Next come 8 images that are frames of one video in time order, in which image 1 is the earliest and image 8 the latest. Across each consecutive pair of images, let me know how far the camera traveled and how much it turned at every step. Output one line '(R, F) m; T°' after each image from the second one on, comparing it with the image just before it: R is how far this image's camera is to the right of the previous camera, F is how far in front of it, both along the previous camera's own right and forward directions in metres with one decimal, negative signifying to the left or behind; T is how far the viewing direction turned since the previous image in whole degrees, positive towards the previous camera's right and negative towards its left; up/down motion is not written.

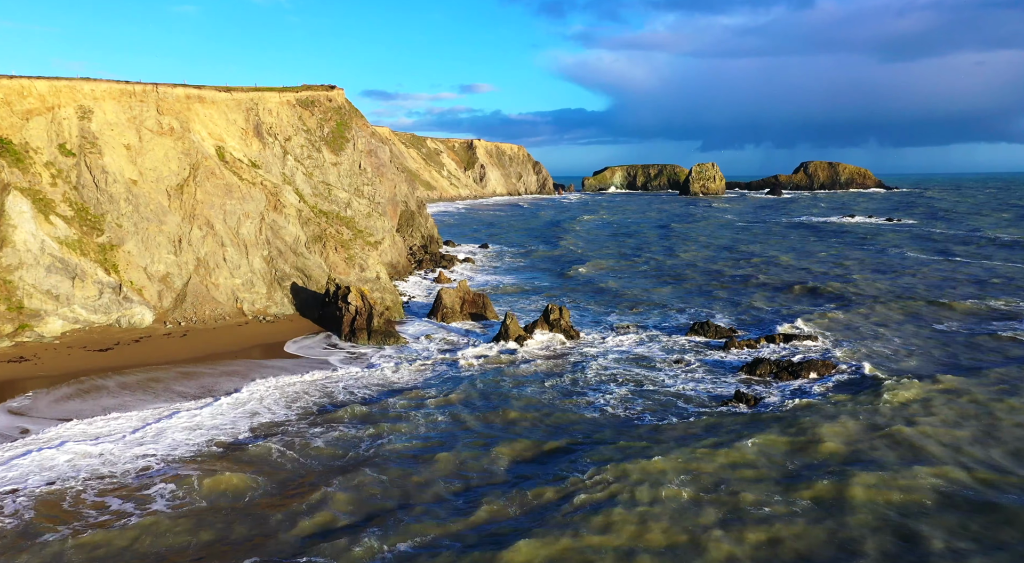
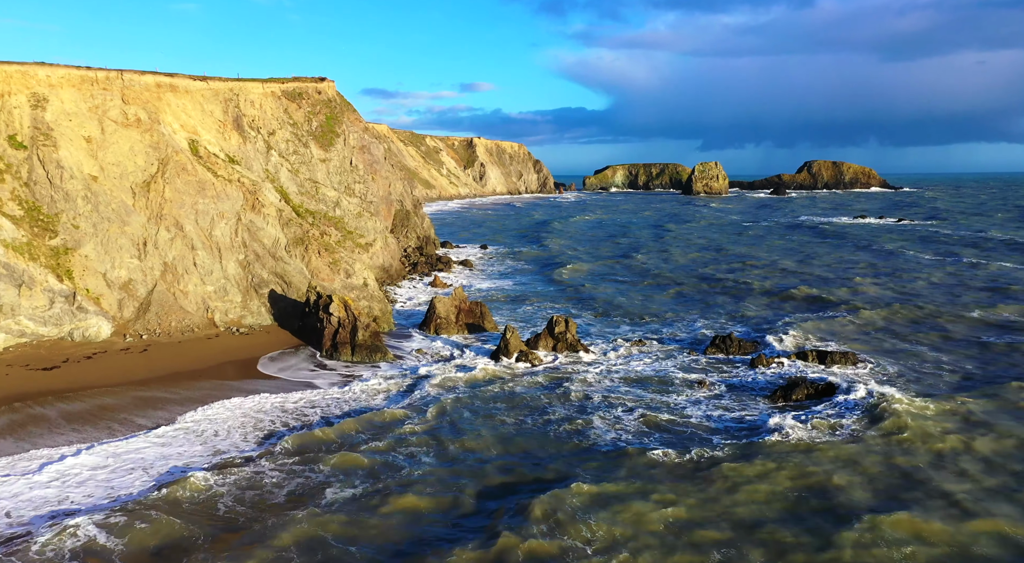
(0.0, +3.5) m; 0°
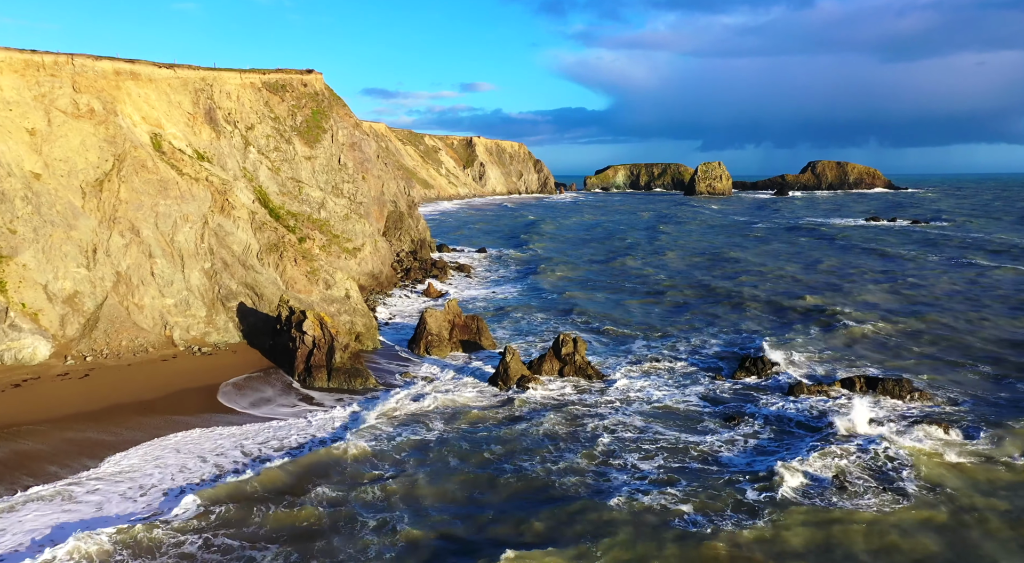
(0.0, +3.9) m; 0°
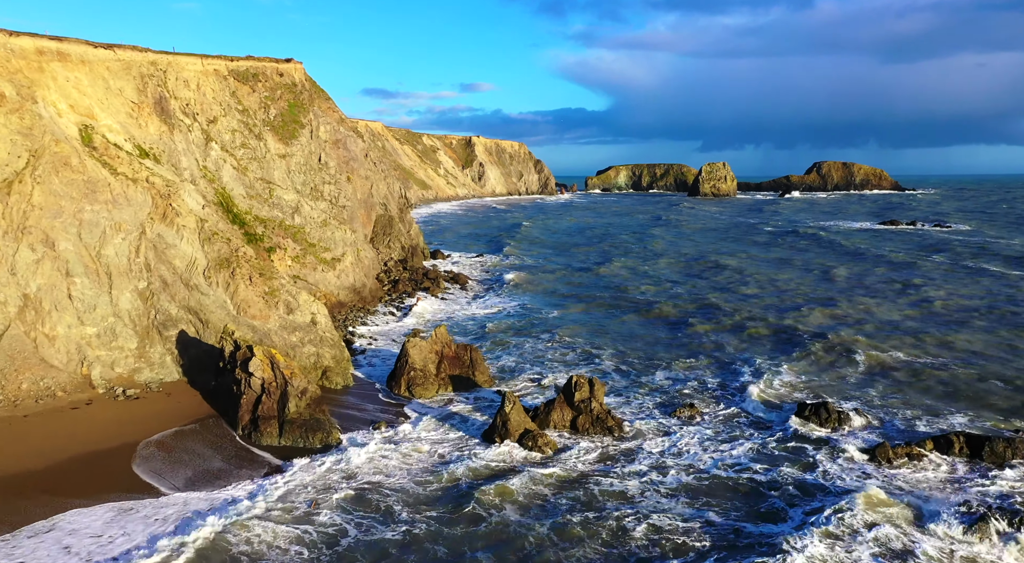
(0.0, +5.4) m; 0°
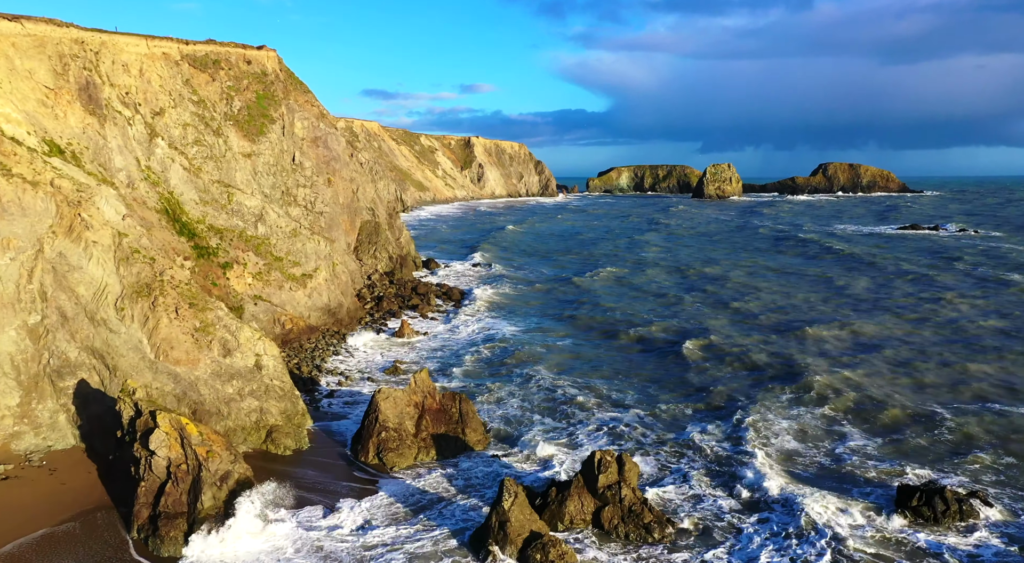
(0.0, +5.7) m; 0°
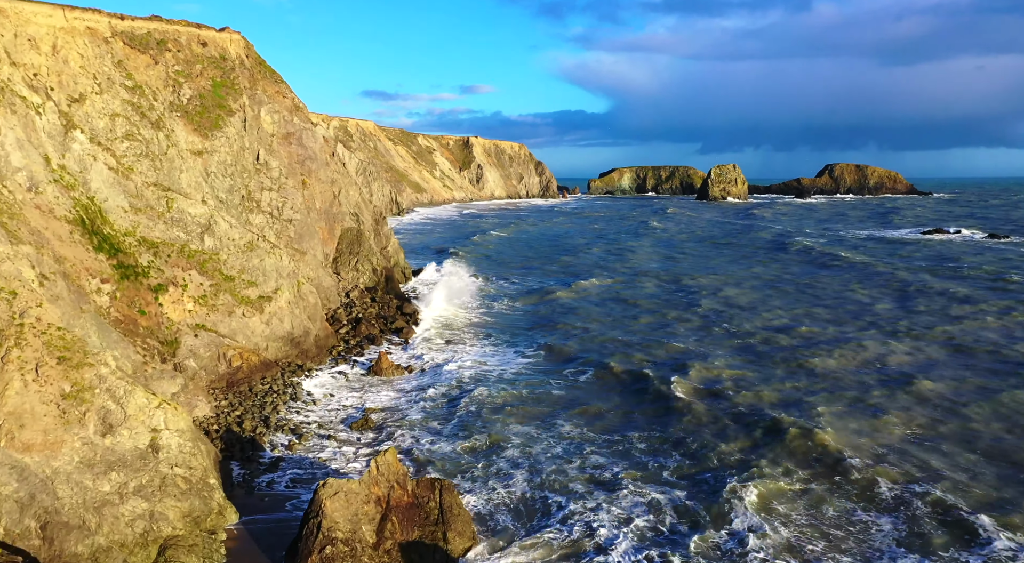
(0.0, +5.9) m; 0°
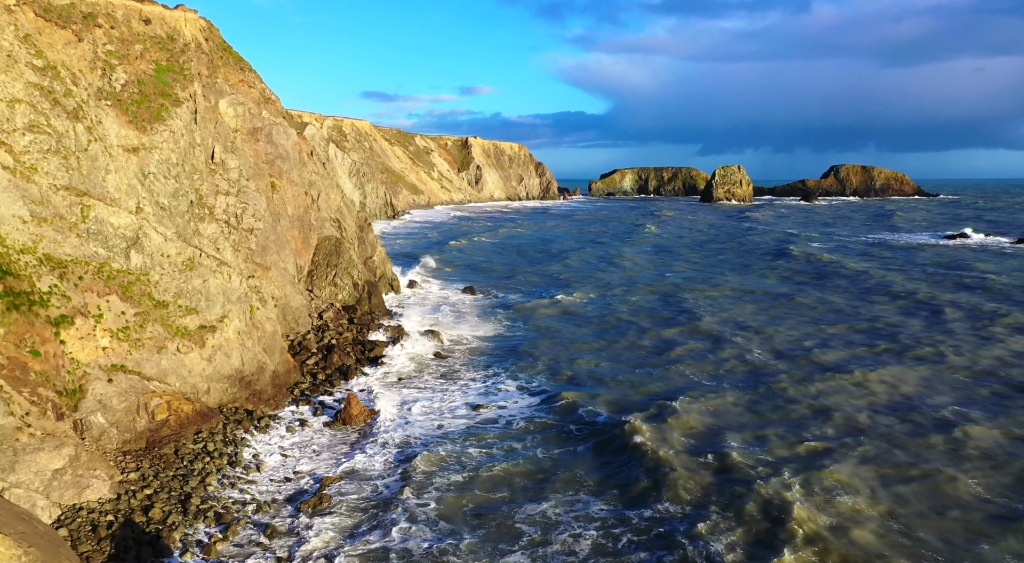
(0.0, +5.4) m; 0°
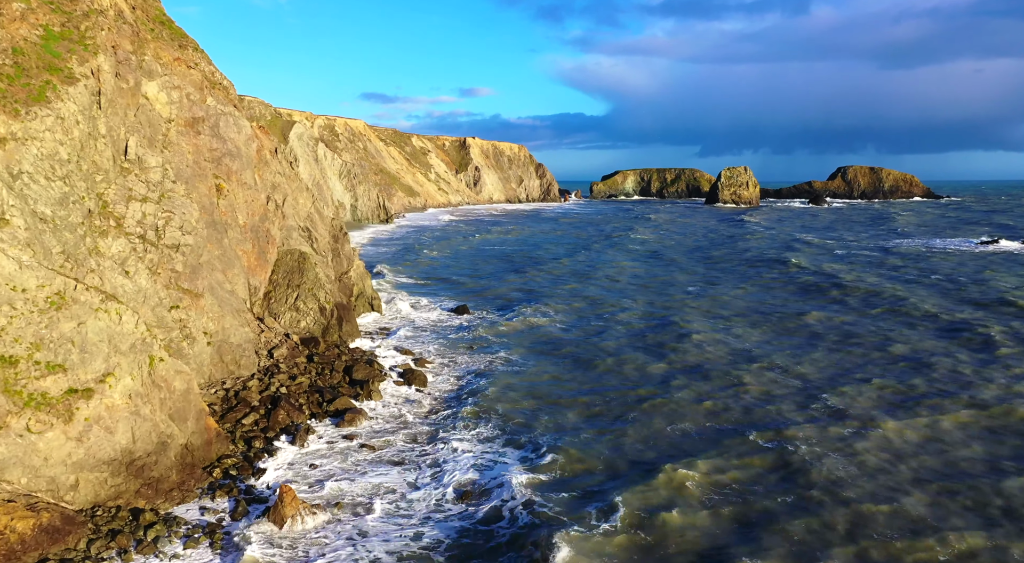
(0.0, +6.8) m; 0°
